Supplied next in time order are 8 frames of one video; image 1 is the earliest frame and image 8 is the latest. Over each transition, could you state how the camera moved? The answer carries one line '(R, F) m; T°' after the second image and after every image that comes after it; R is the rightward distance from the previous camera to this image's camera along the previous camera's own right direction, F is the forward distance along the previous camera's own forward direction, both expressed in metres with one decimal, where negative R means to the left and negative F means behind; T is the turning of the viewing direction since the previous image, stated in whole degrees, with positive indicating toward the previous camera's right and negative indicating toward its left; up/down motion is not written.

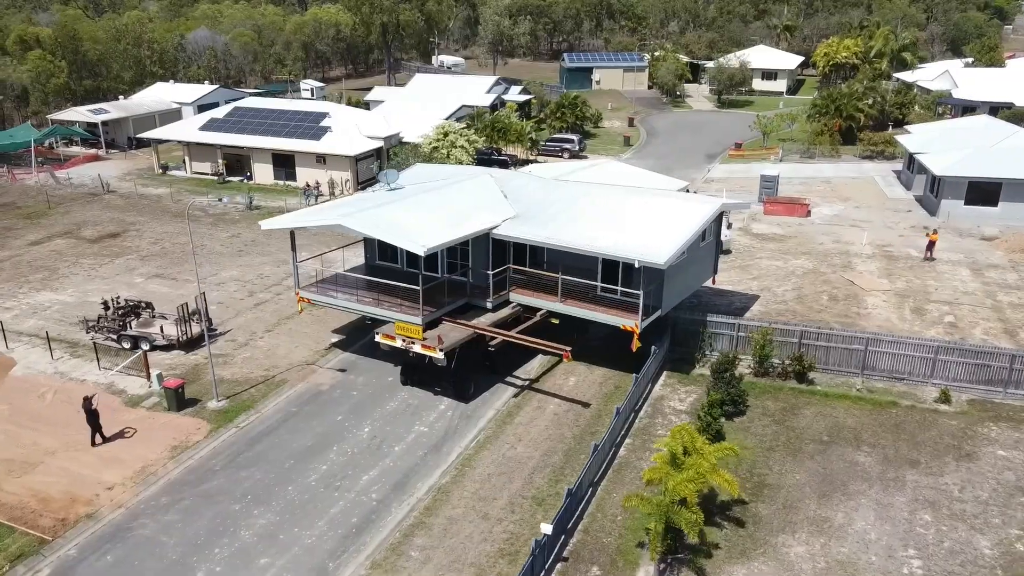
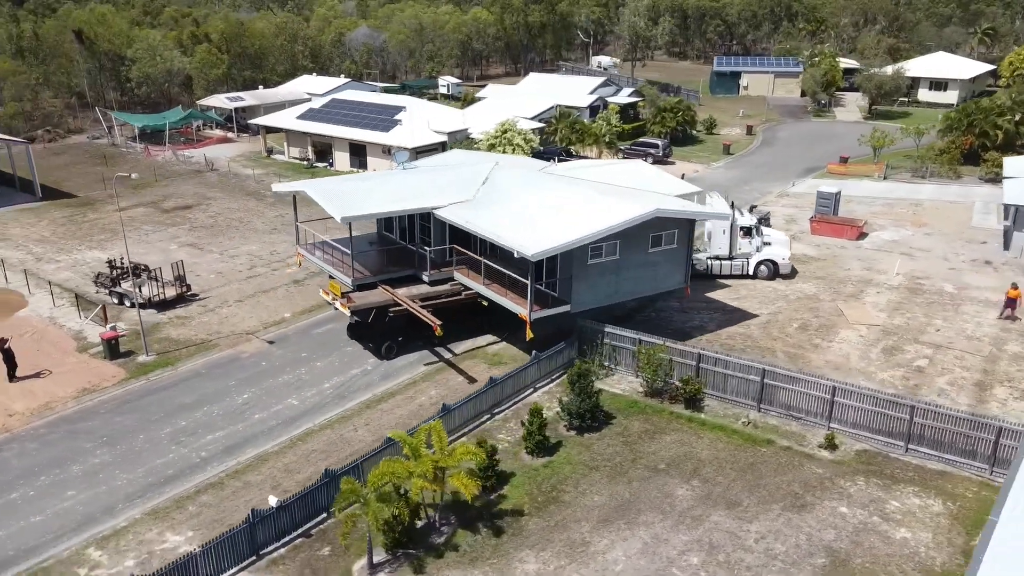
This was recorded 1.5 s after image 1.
(+8.6, +0.8) m; -14°
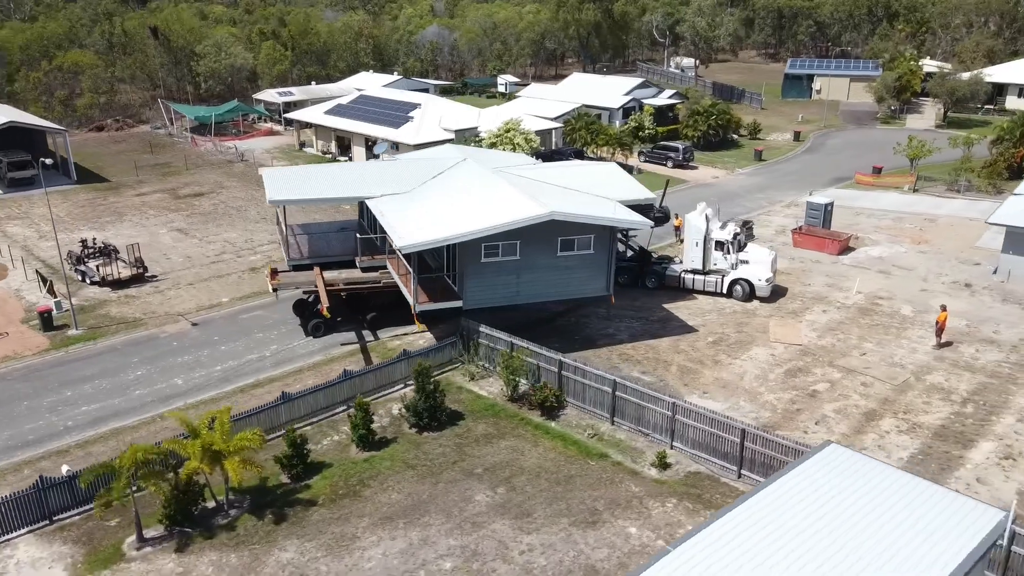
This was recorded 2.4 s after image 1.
(+6.6, +0.5) m; -8°
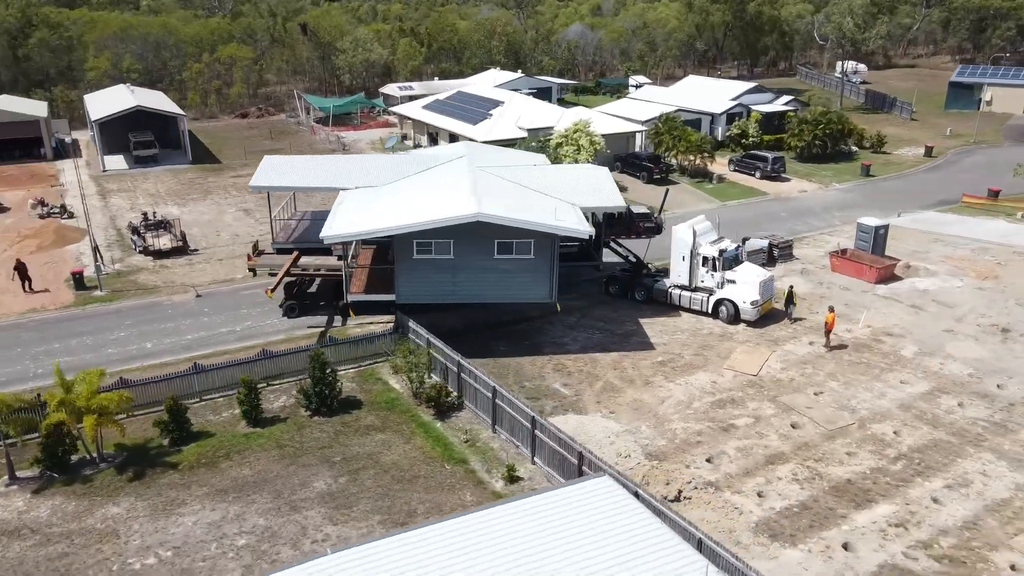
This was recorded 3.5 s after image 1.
(+7.2, +1.0) m; -13°
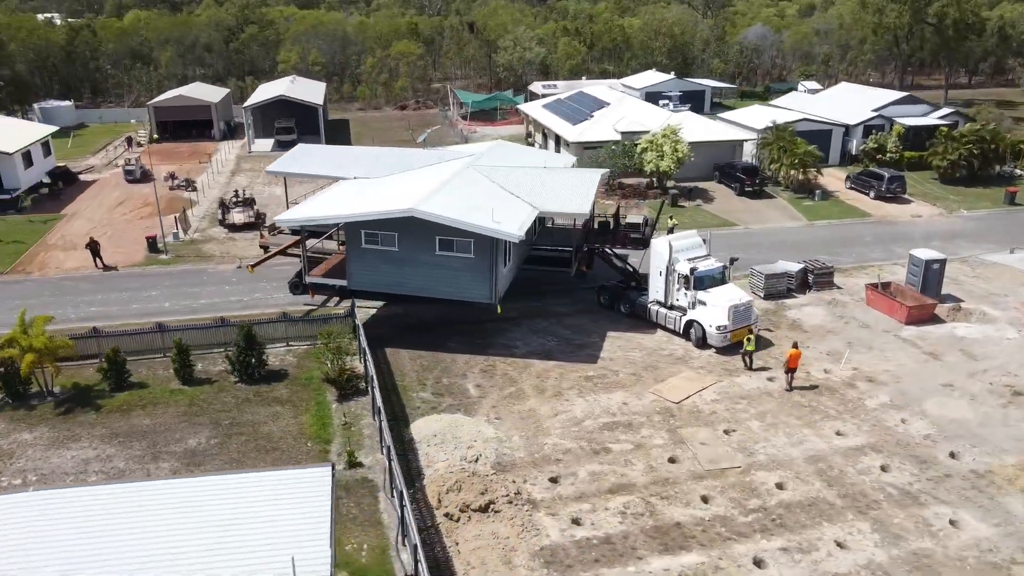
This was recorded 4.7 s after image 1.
(+8.2, +1.0) m; -16°
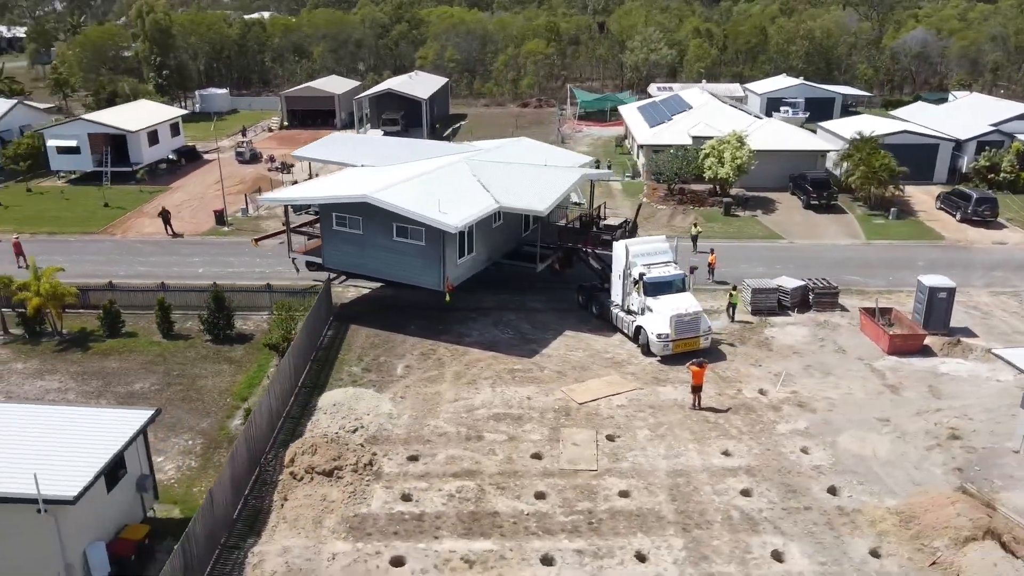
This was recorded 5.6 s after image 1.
(+7.1, 0.0) m; -13°
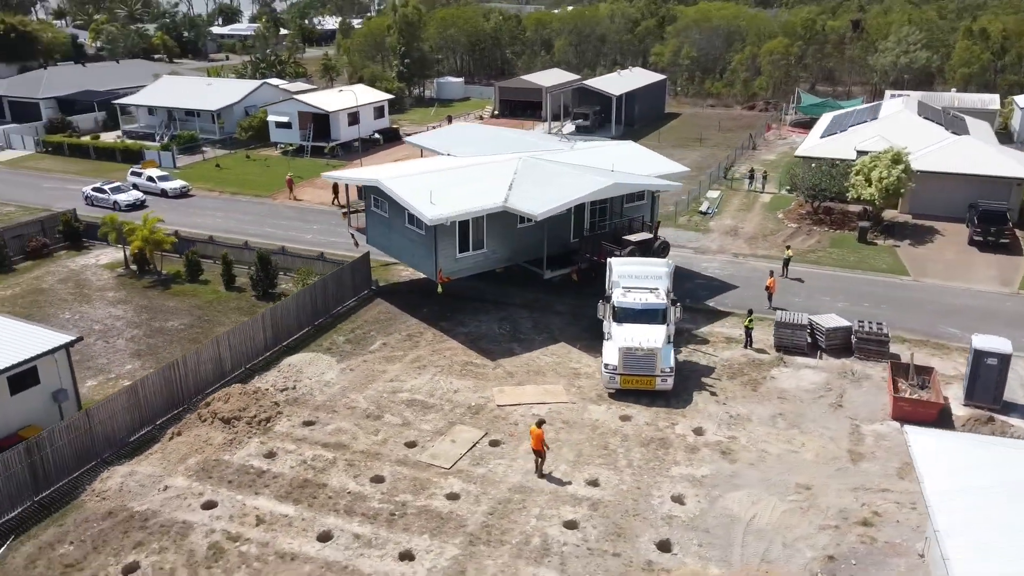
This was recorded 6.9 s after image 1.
(+9.3, +1.7) m; -21°
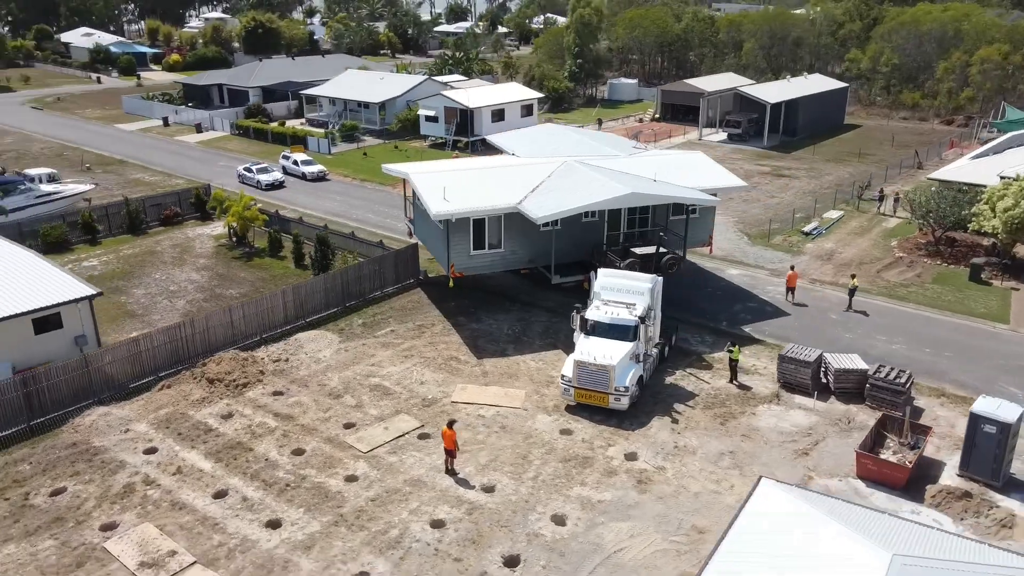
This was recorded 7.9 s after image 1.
(+6.7, +0.8) m; -16°
